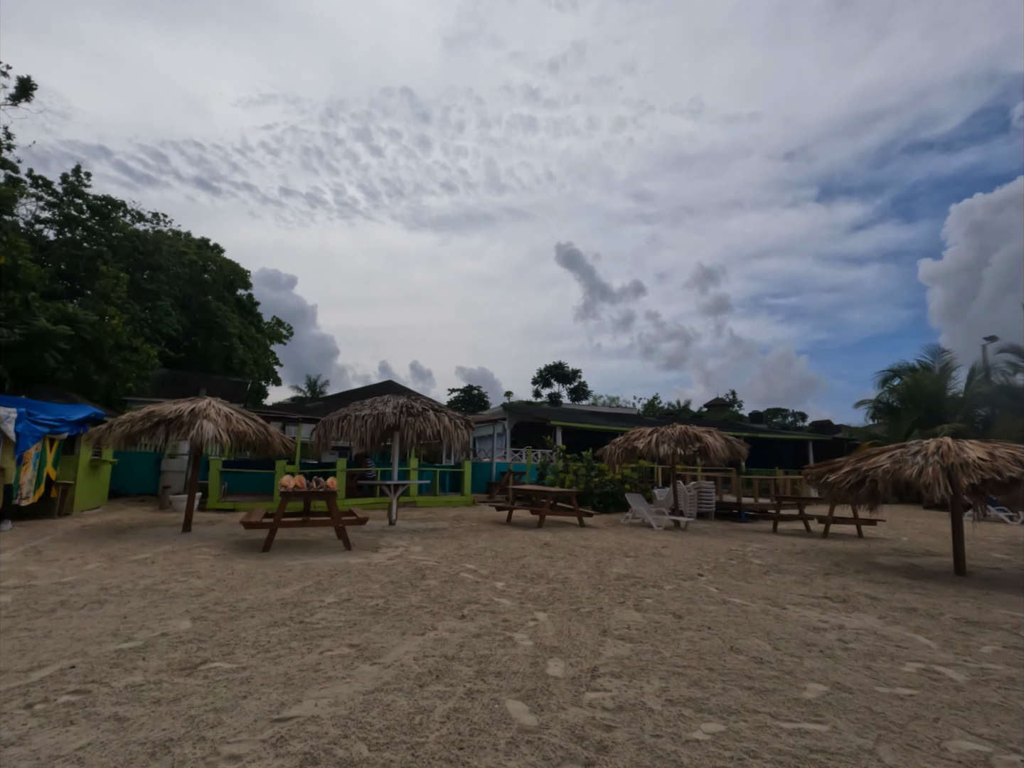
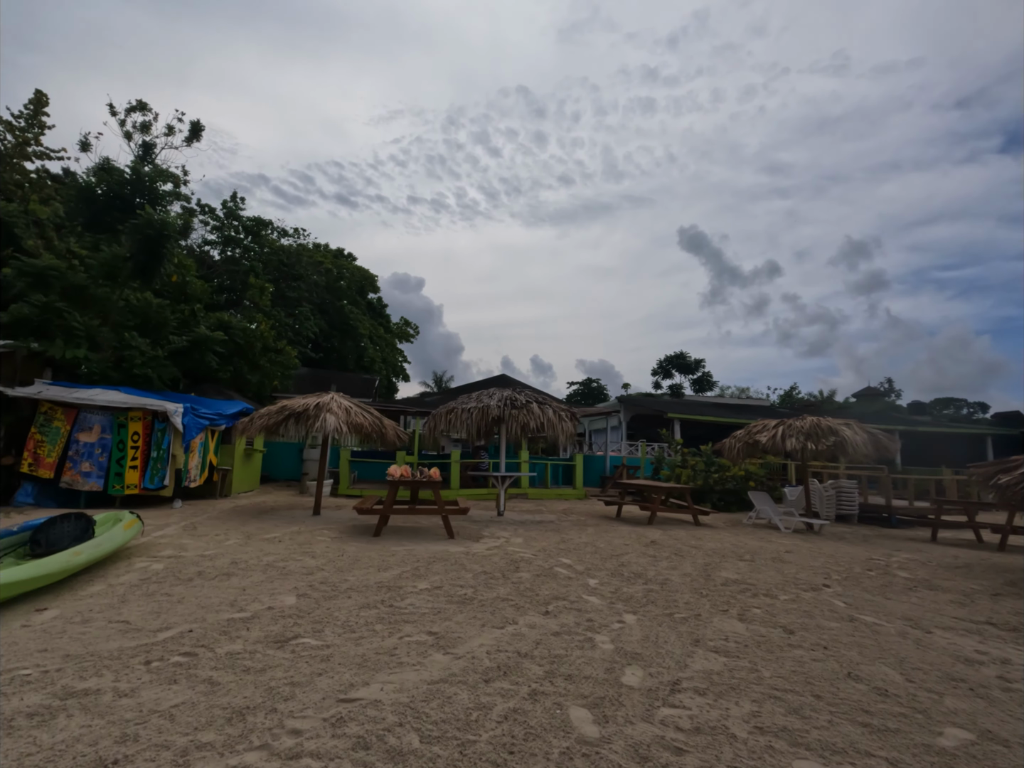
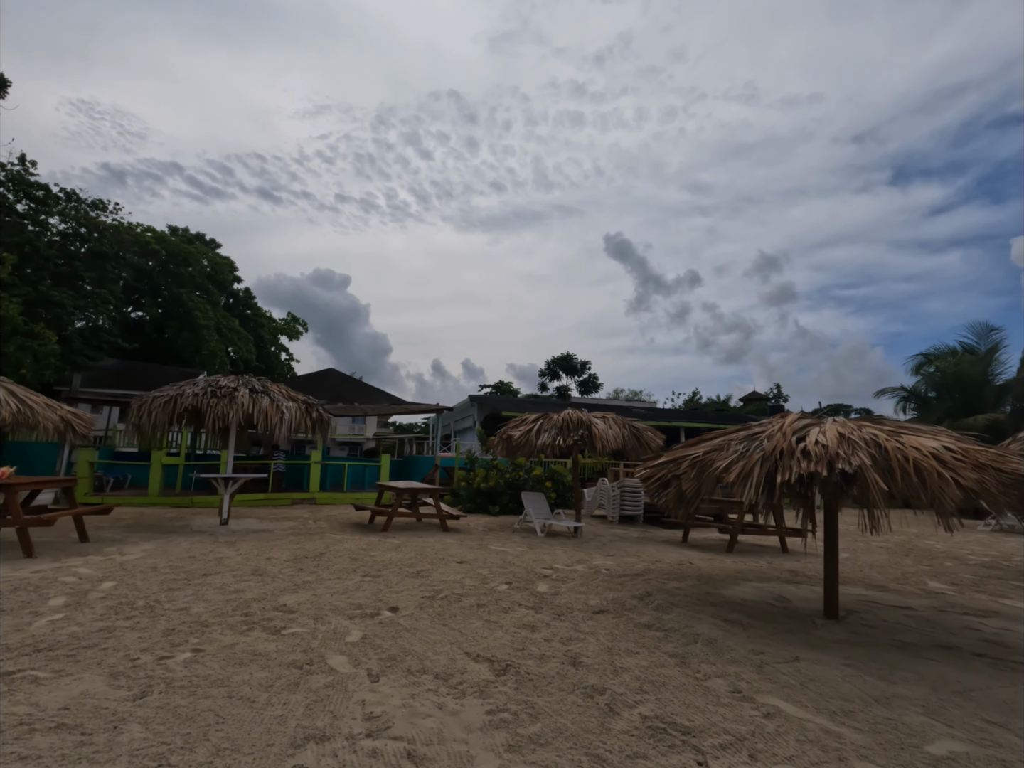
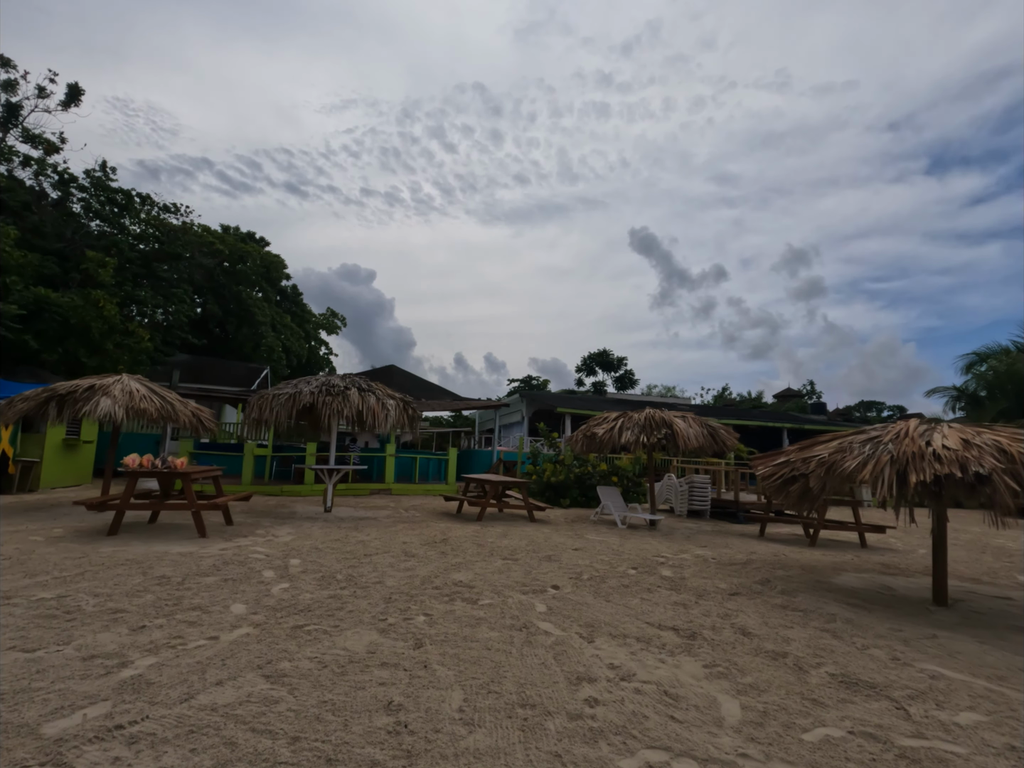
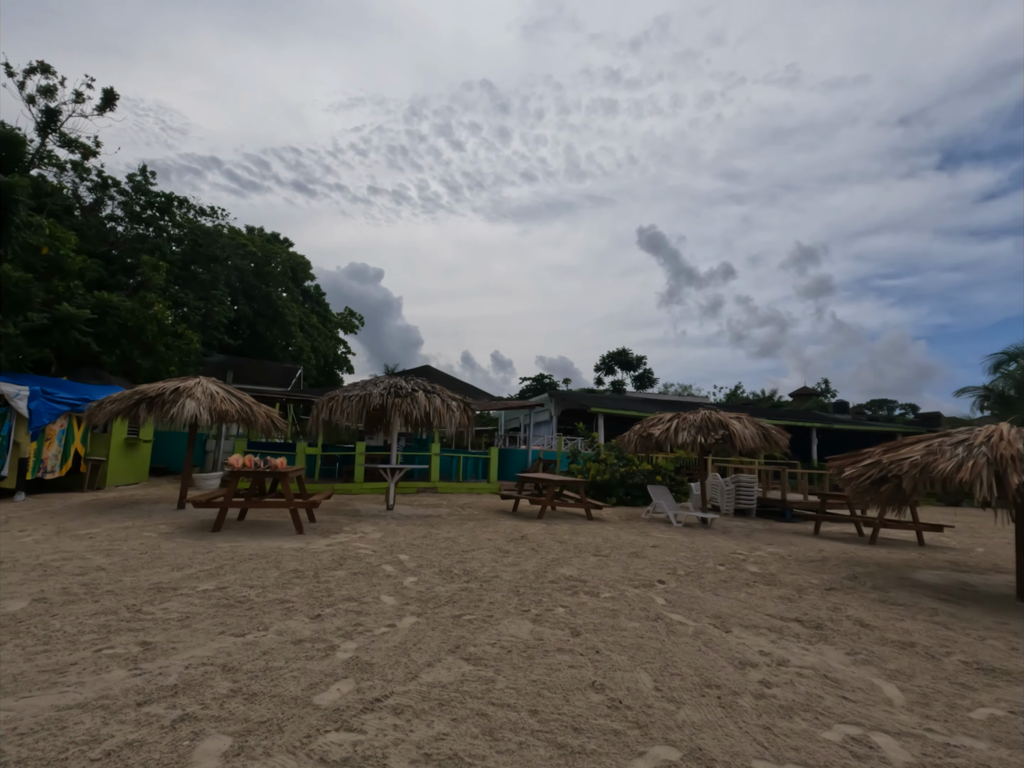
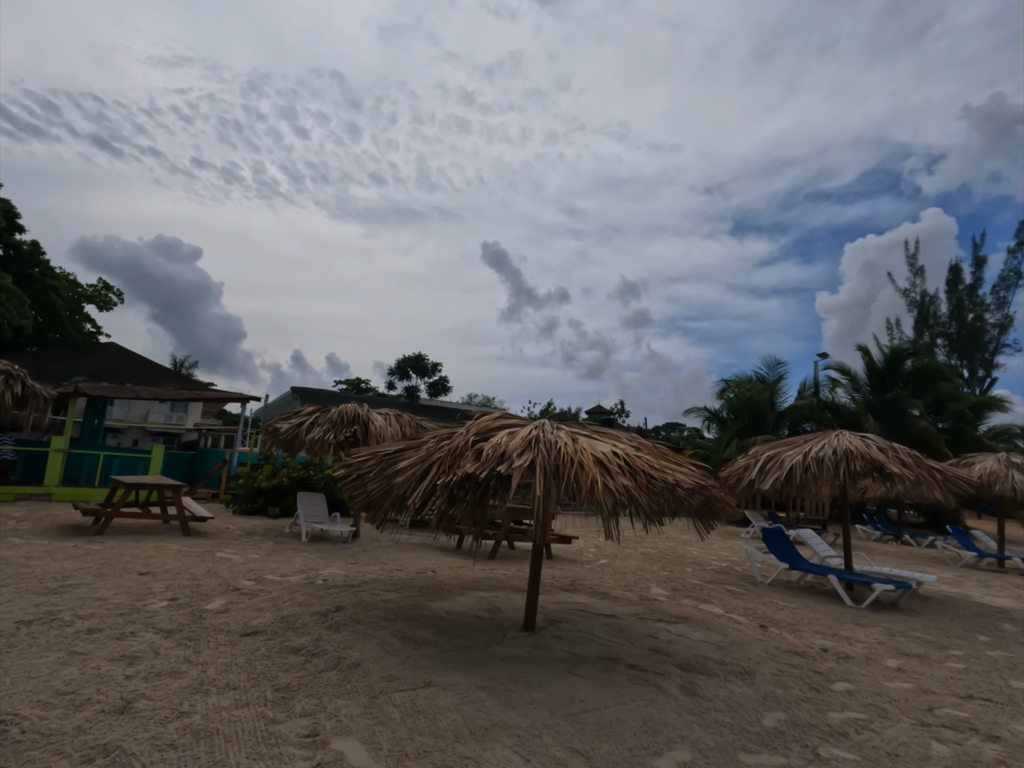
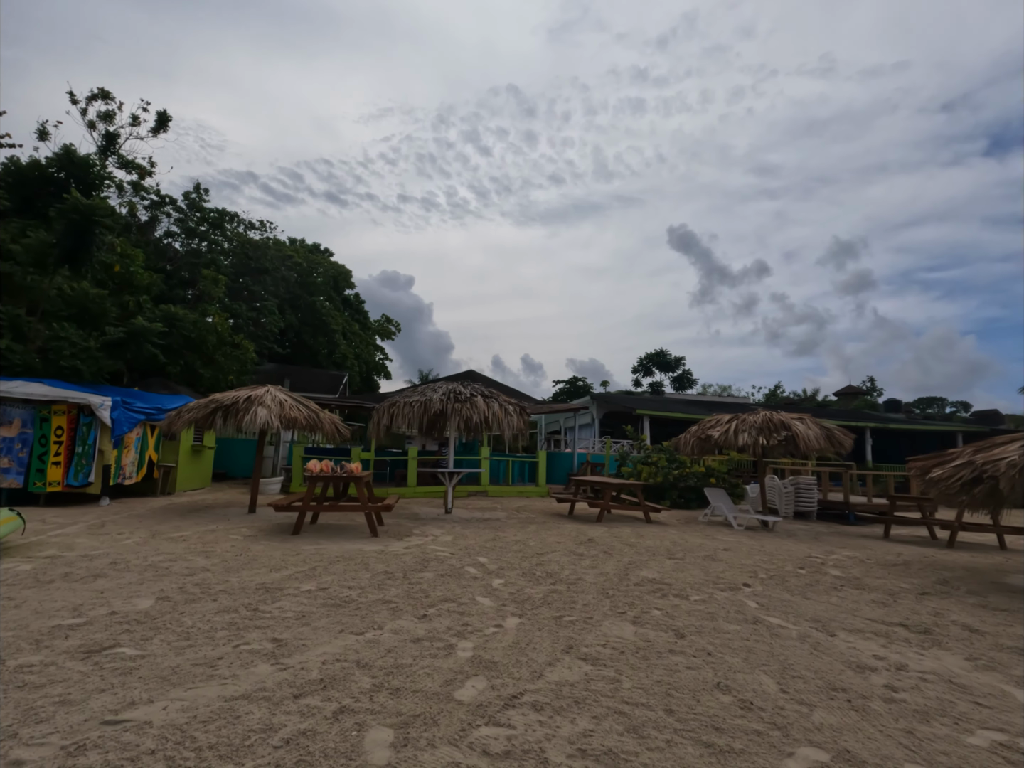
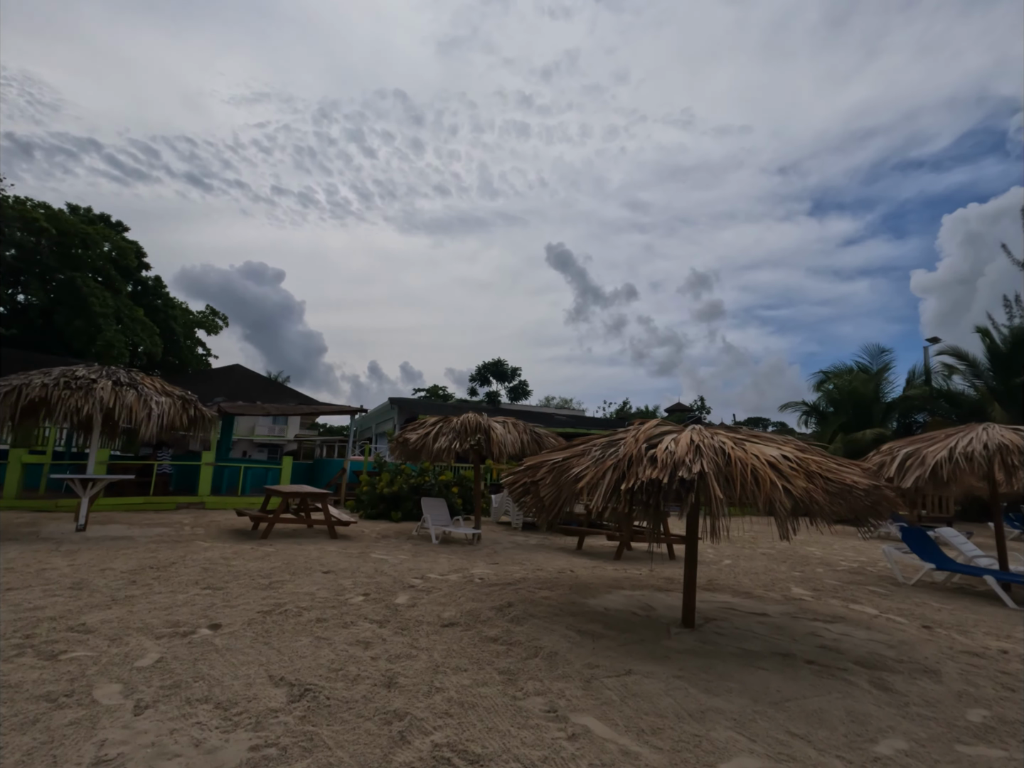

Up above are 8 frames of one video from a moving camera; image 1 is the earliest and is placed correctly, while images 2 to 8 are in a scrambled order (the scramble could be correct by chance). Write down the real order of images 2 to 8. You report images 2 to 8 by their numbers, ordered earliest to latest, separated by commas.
2, 7, 5, 4, 3, 8, 6
